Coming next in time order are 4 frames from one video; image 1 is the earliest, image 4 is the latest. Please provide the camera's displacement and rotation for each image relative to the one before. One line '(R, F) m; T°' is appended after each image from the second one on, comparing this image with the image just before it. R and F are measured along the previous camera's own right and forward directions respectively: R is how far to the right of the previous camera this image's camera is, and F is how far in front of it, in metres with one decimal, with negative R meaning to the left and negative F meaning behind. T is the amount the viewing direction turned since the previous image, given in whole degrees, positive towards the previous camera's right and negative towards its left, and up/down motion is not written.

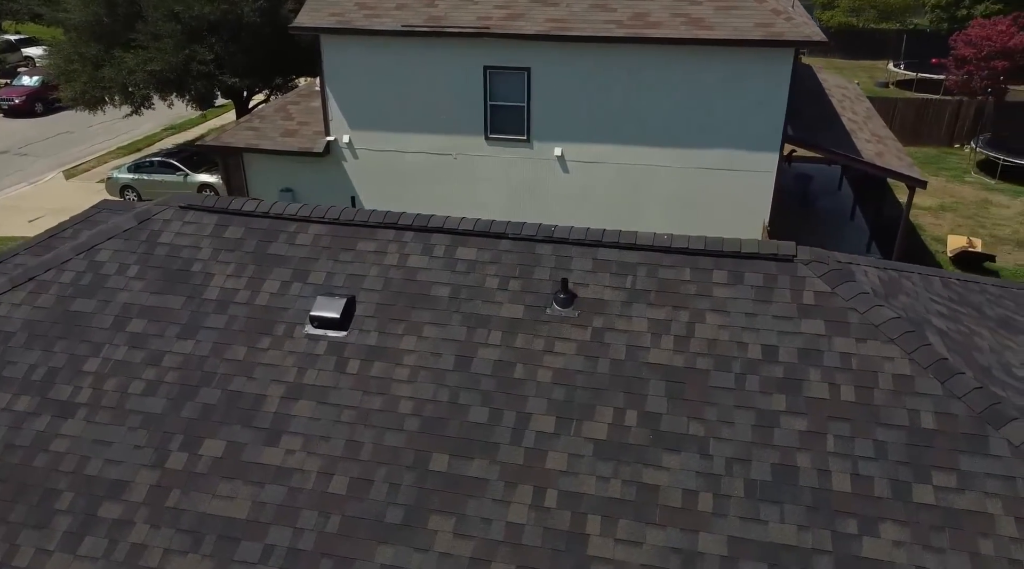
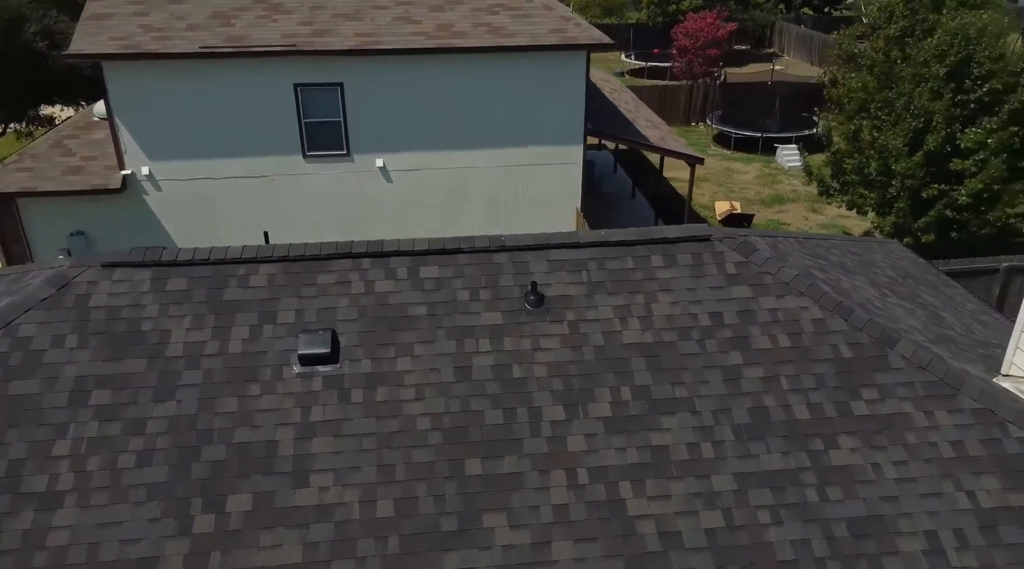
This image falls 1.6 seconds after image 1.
(-1.8, -0.2) m; +17°
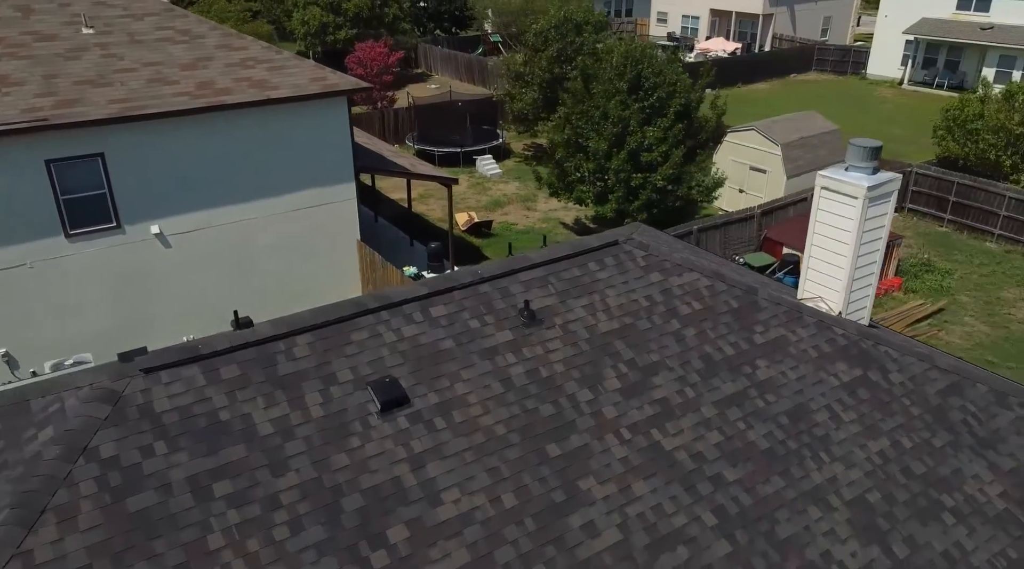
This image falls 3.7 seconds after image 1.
(-3.4, -0.8) m; +25°
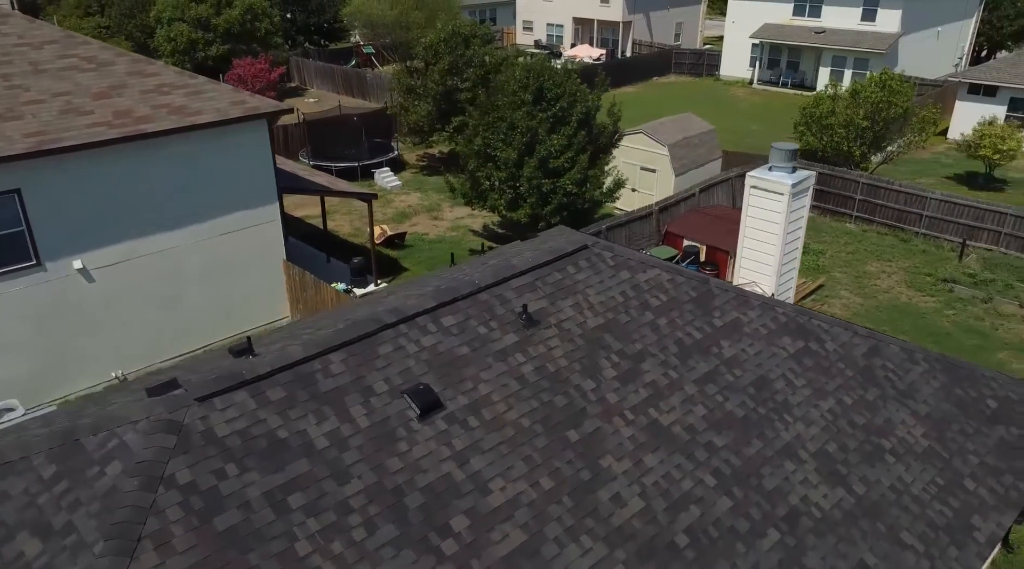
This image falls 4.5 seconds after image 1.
(-1.5, -0.7) m; +9°
